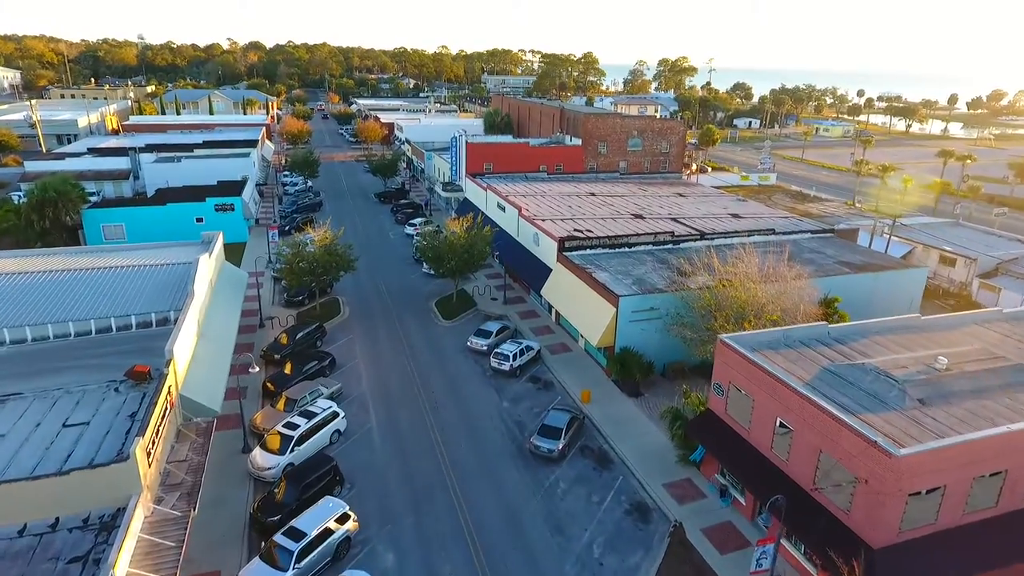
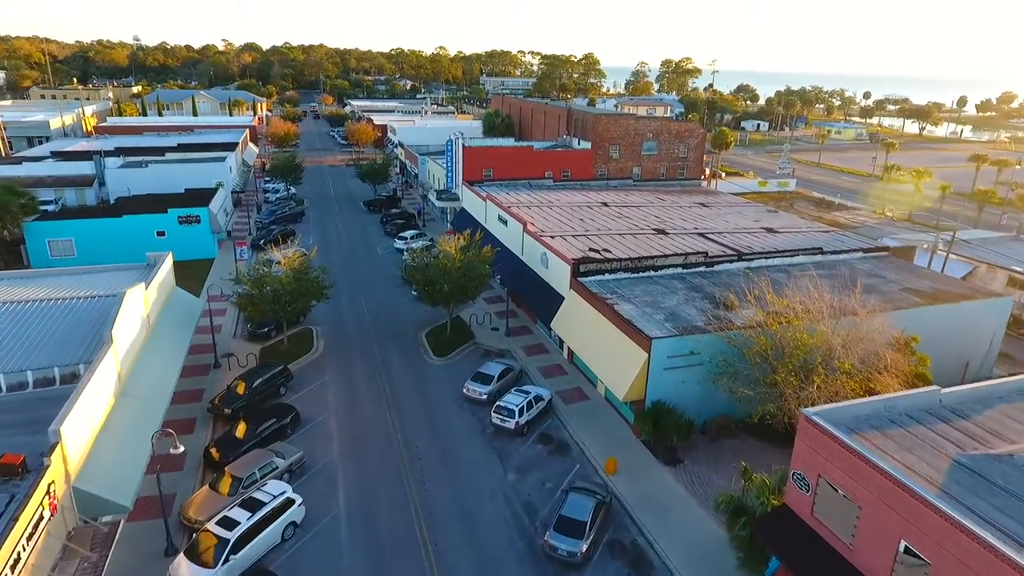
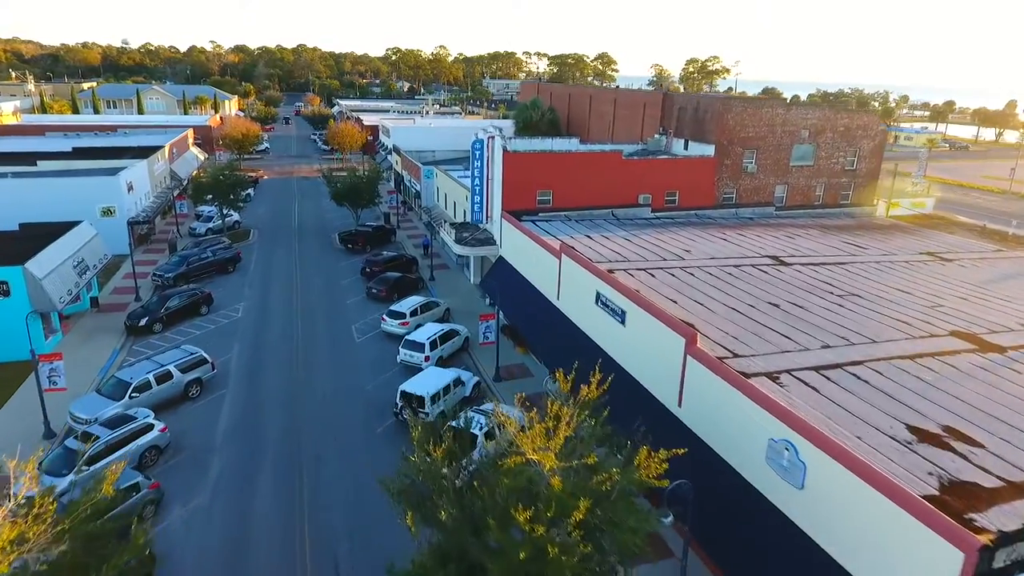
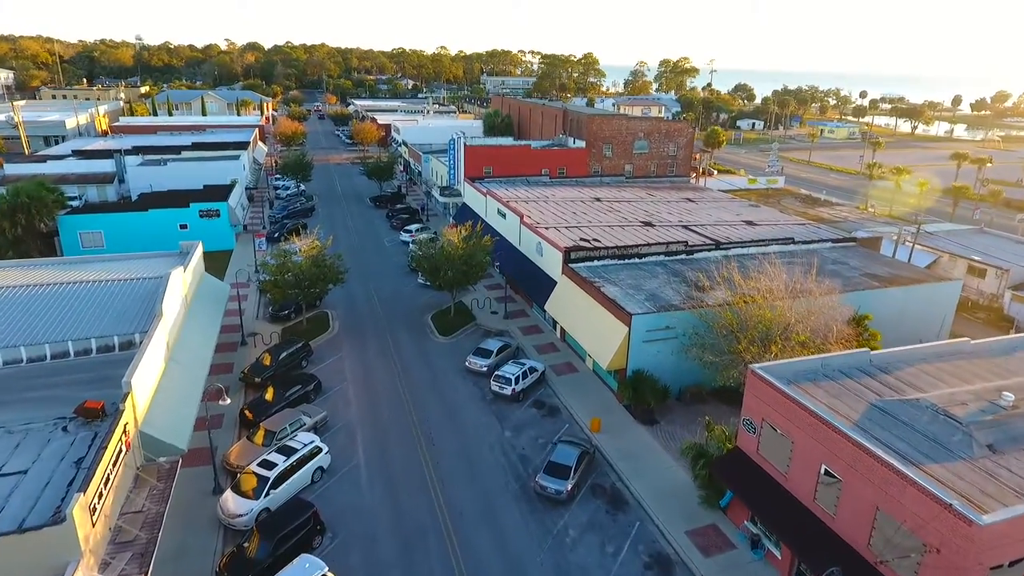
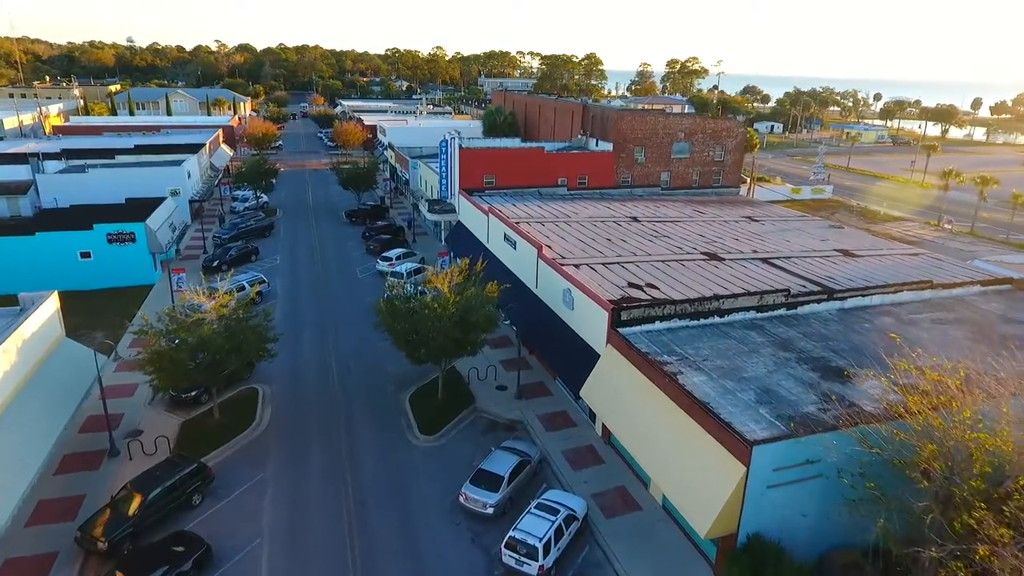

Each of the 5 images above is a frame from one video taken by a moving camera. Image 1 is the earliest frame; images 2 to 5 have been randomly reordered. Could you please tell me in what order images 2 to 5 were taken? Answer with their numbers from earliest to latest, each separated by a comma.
4, 2, 5, 3
